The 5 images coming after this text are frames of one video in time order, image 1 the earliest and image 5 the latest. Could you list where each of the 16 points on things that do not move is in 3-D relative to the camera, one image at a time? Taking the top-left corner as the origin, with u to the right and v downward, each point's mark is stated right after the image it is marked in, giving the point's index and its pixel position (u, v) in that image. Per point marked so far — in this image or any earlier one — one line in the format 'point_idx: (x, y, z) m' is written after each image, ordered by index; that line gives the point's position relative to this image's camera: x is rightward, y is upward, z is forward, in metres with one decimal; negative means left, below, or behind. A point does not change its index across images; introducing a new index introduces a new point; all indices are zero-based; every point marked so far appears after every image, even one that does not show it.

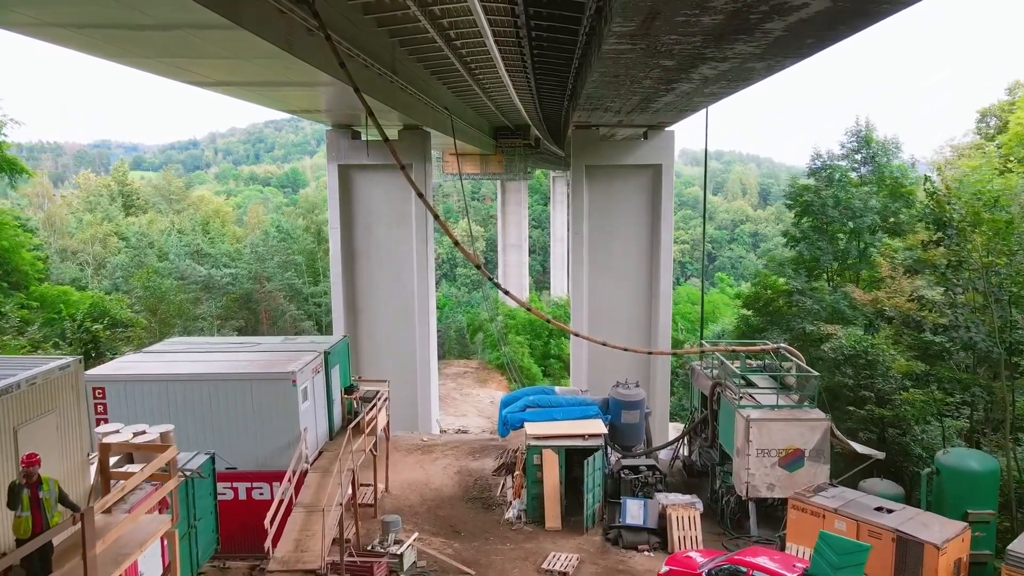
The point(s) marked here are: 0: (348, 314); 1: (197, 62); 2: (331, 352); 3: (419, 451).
0: (-4.5, -0.8, +16.9) m
1: (-4.4, +3.1, +8.5) m
2: (-2.4, -0.9, +8.3) m
3: (-1.8, -3.2, +11.9) m
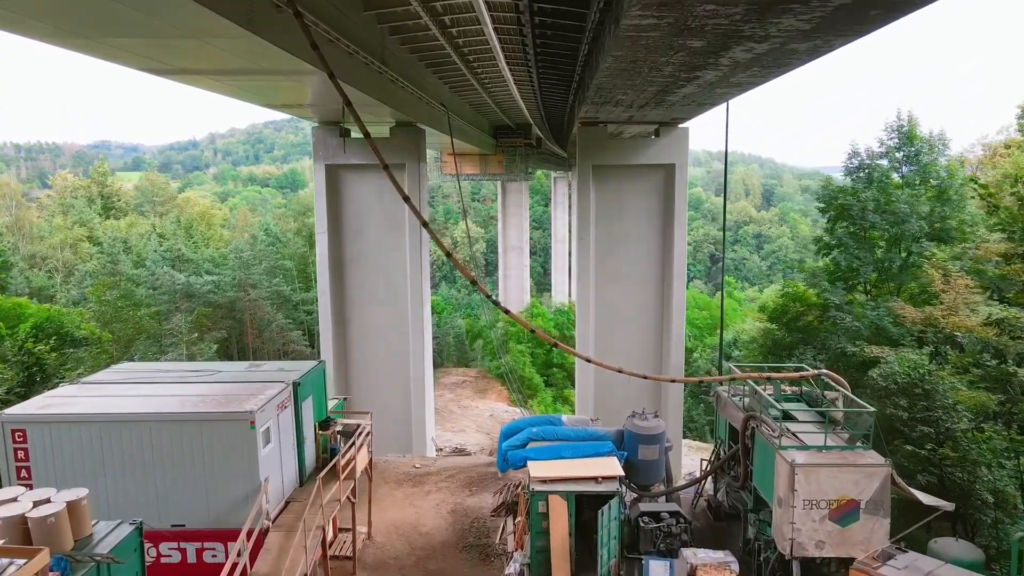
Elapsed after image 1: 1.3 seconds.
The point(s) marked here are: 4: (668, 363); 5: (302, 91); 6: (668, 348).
0: (-4.5, -1.0, +15.7) m
1: (-4.4, +2.9, +7.4) m
2: (-2.4, -1.1, +7.1) m
3: (-1.8, -3.4, +10.7) m
4: (+3.9, -1.9, +15.4) m
5: (-3.8, +3.7, +11.4) m
6: (+3.9, -1.5, +15.4) m
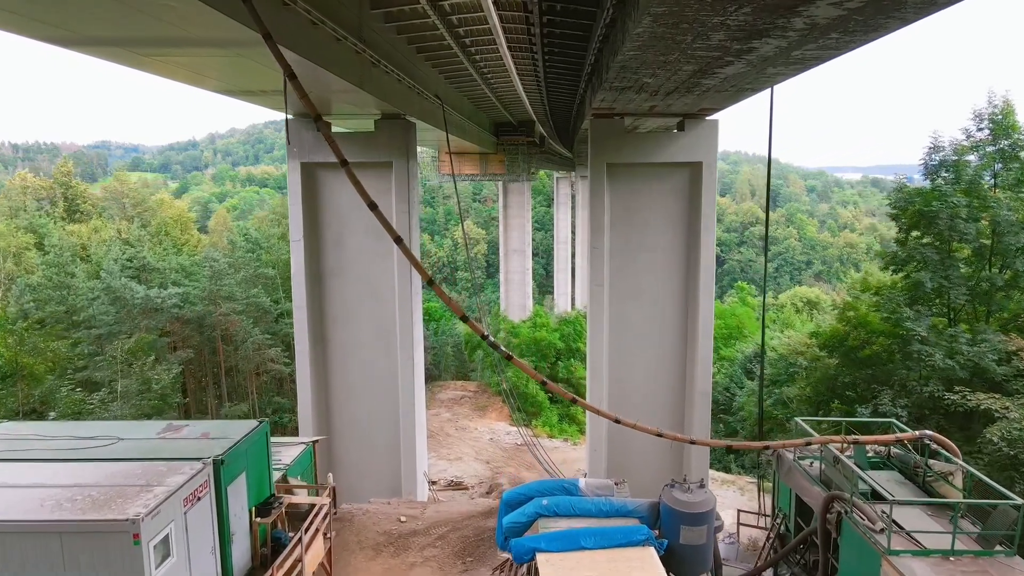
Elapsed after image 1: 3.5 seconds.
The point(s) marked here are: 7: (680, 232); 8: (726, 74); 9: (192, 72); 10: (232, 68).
0: (-4.4, -1.4, +13.8) m
1: (-4.4, +2.6, +5.5) m
2: (-2.4, -1.4, +5.2) m
3: (-1.8, -3.8, +8.8) m
4: (+4.0, -2.3, +13.5) m
5: (-3.8, +3.3, +9.6) m
6: (+4.0, -1.8, +13.5) m
7: (+3.7, +1.2, +13.4) m
8: (+2.9, +2.9, +8.4) m
9: (-4.7, +3.1, +8.9) m
10: (-4.0, +3.2, +8.8) m
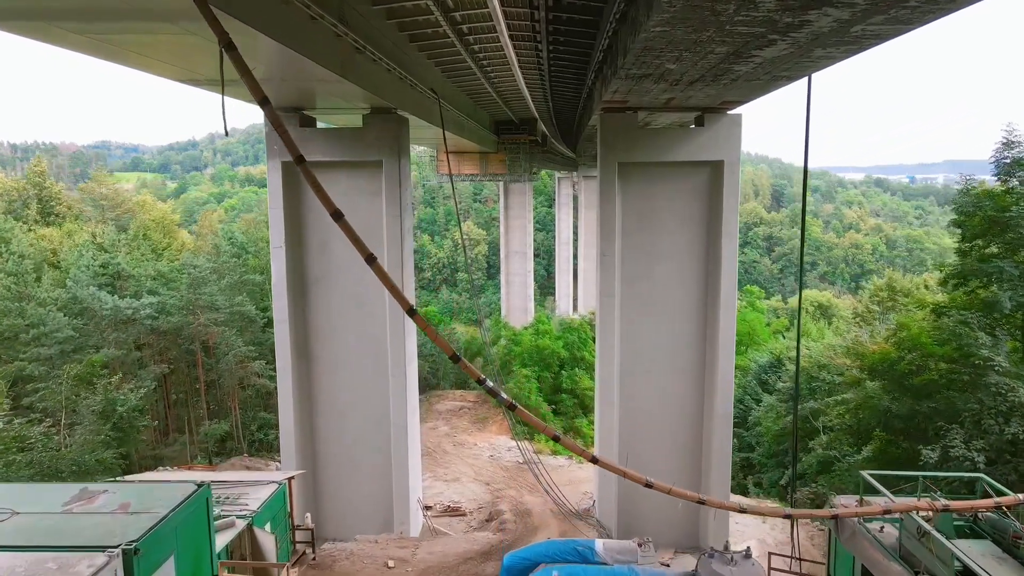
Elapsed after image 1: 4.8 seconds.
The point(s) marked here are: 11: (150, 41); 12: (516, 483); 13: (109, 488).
0: (-4.4, -1.6, +12.6) m
1: (-4.4, +2.4, +4.3) m
2: (-2.4, -1.7, +4.0) m
3: (-1.7, -4.0, +7.6) m
4: (+4.0, -2.5, +12.3) m
5: (-3.7, +3.1, +8.4) m
6: (+4.0, -2.1, +12.3) m
7: (+3.7, +1.0, +12.2) m
8: (+3.0, +2.7, +7.3) m
9: (-4.7, +2.9, +7.8) m
10: (-4.0, +2.9, +7.6) m
11: (-4.0, +2.8, +6.8) m
12: (+0.1, -5.4, +17.1) m
13: (-3.0, -1.5, +4.7) m
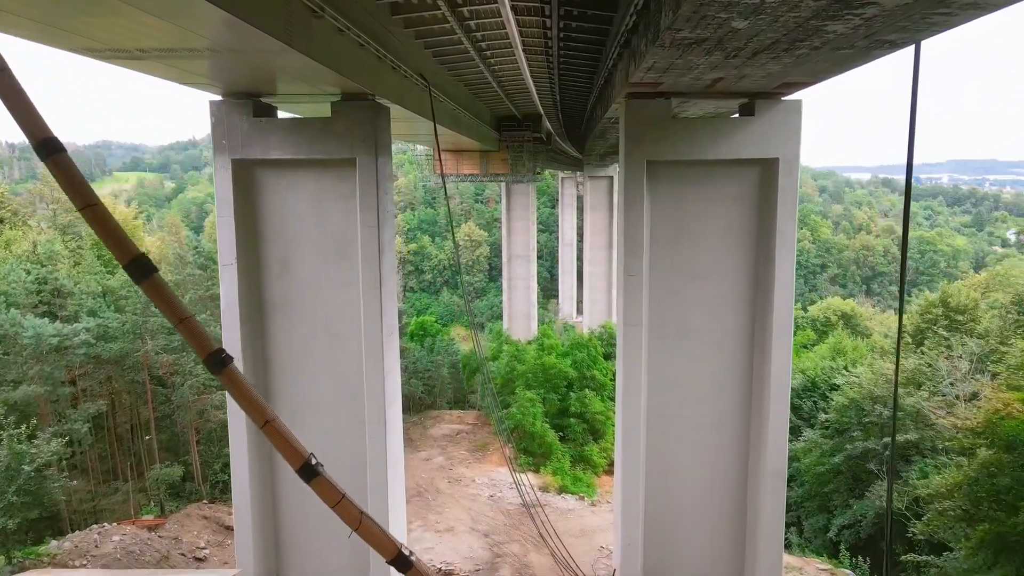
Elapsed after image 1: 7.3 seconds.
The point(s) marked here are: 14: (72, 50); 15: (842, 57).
0: (-4.3, -2.0, +10.4) m
1: (-4.3, +1.9, +2.1) m
2: (-2.3, -2.1, +1.7) m
3: (-1.7, -4.4, +5.4) m
4: (+4.1, -2.9, +10.0) m
5: (-3.7, +2.7, +6.1) m
6: (+4.1, -2.5, +10.0) m
7: (+3.8, +0.6, +10.0) m
8: (+3.0, +2.3, +5.0) m
9: (-4.6, +2.5, +5.5) m
10: (-4.0, +2.5, +5.4) m
11: (-4.0, +2.3, +4.6) m
12: (+0.2, -5.9, +14.8) m
13: (-3.0, -1.9, +2.4) m
14: (-5.0, +2.8, +7.2) m
15: (+3.6, +2.5, +6.7) m
